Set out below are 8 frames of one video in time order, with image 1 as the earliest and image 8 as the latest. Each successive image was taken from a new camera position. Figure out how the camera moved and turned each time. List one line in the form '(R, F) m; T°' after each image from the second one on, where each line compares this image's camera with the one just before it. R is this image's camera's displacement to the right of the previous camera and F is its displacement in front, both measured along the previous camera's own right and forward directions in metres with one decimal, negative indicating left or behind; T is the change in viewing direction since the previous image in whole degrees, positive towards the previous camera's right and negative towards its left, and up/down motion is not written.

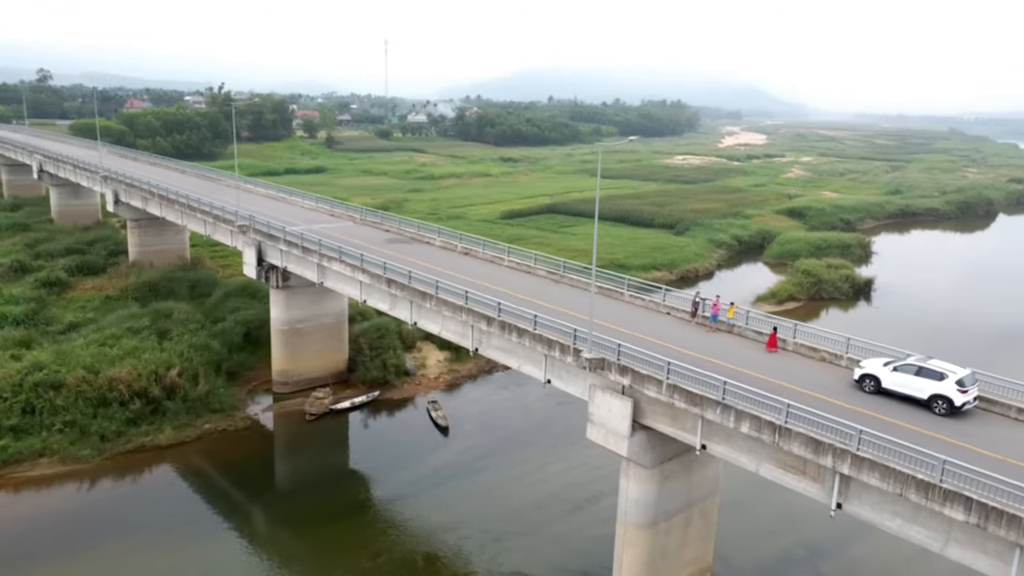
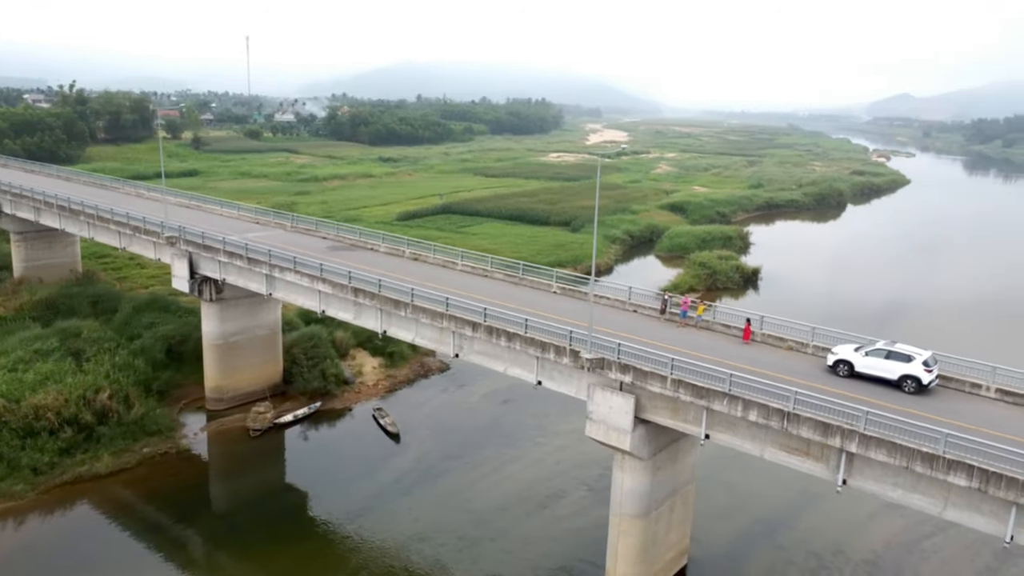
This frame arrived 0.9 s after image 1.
(-3.2, -0.2) m; +9°
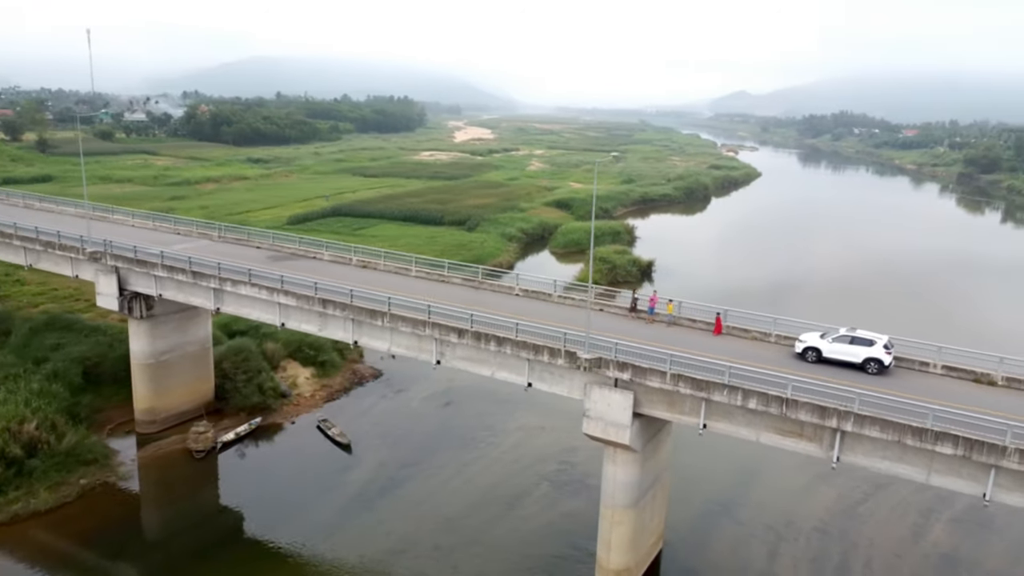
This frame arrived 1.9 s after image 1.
(-3.4, -0.1) m; +10°
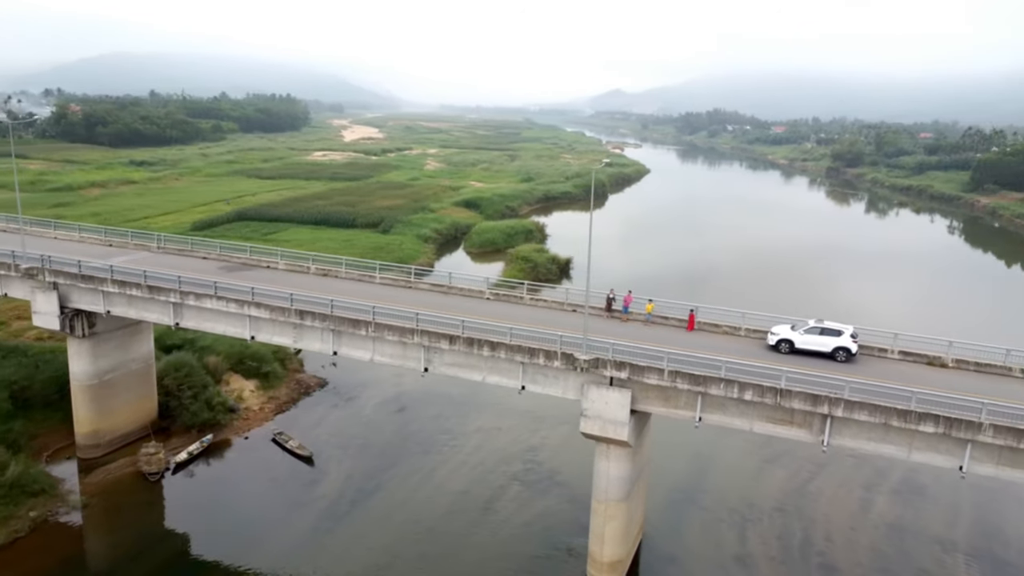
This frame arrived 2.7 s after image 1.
(-2.9, -0.1) m; +8°
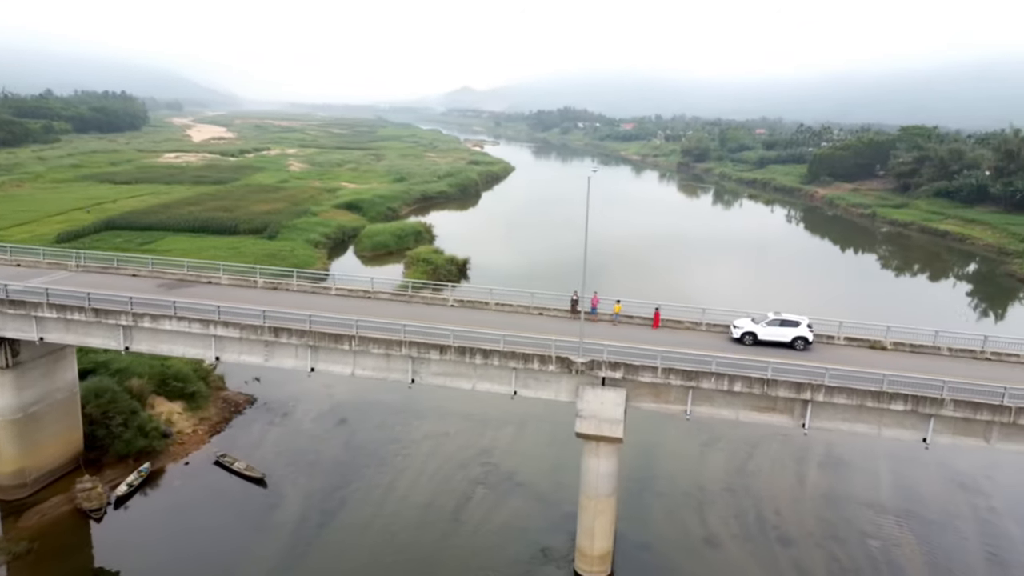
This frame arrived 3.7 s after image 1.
(-3.7, 0.0) m; +10°
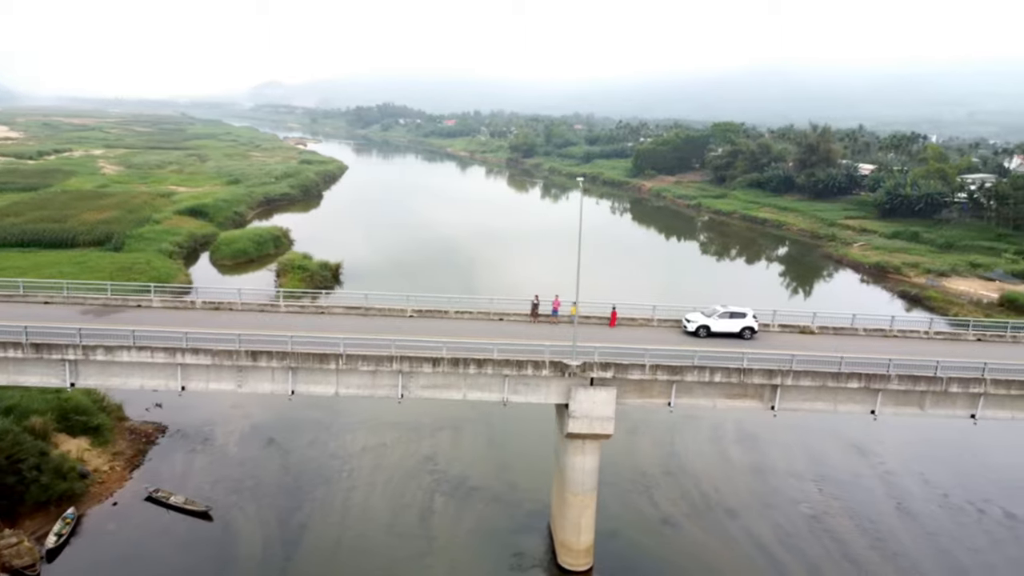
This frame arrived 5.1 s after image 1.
(-4.7, +0.1) m; +13°
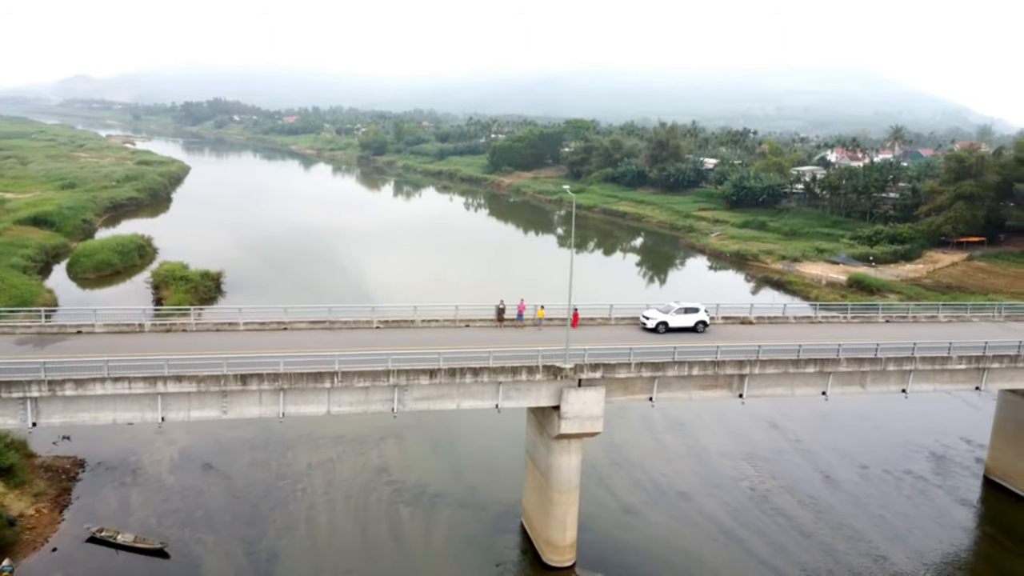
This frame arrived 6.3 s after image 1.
(-4.2, +0.1) m; +11°
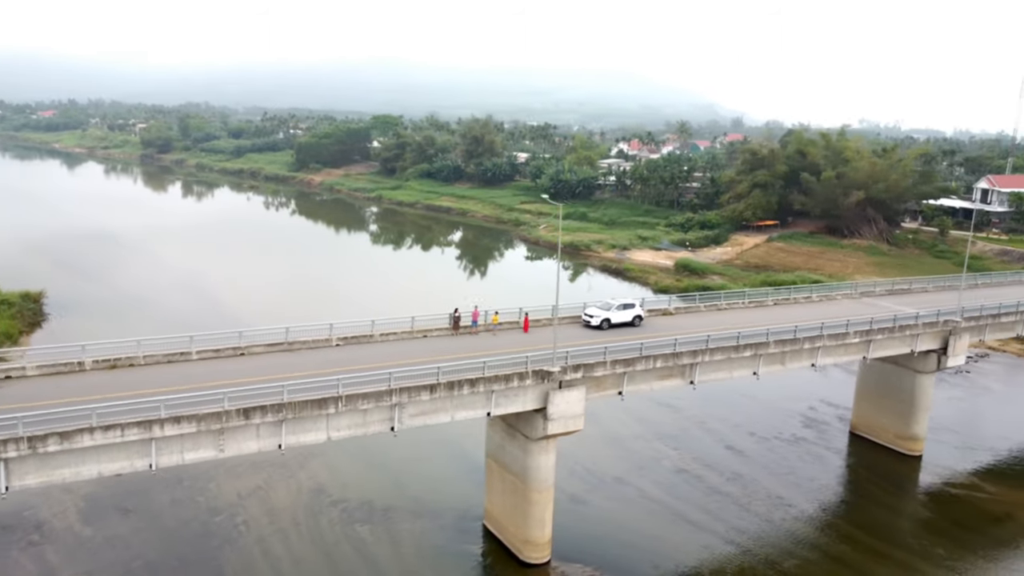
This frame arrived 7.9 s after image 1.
(-5.6, +0.3) m; +15°
